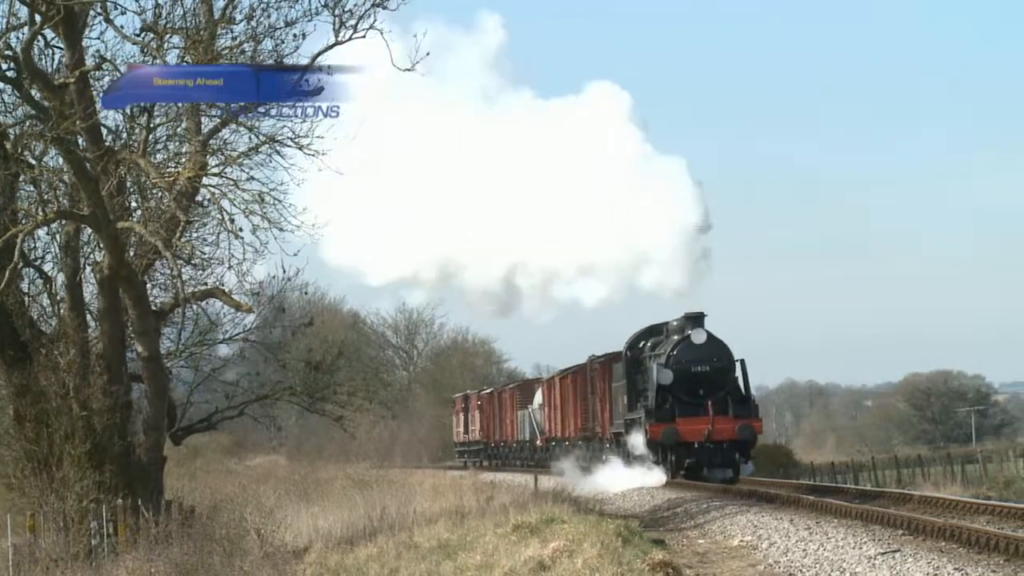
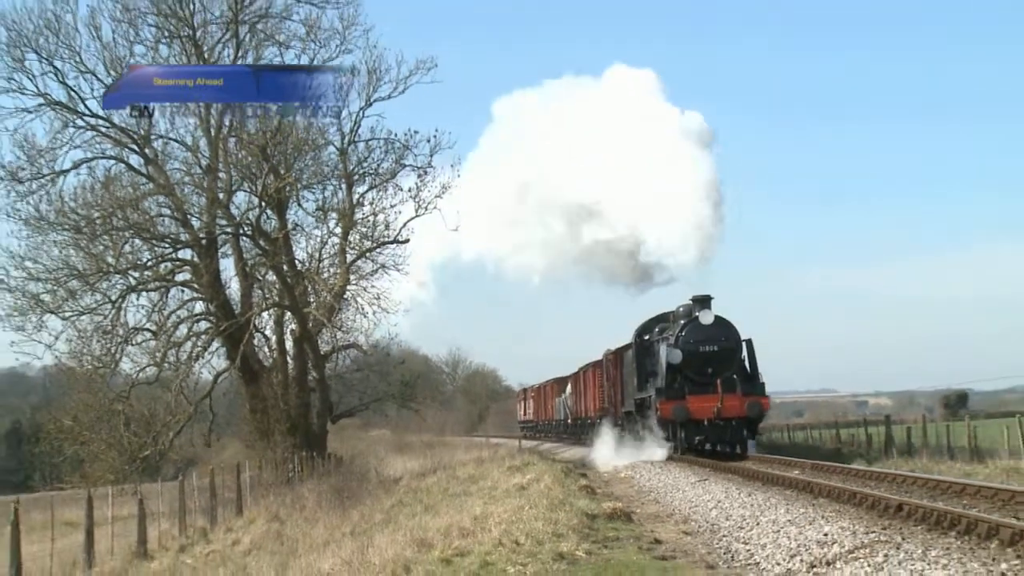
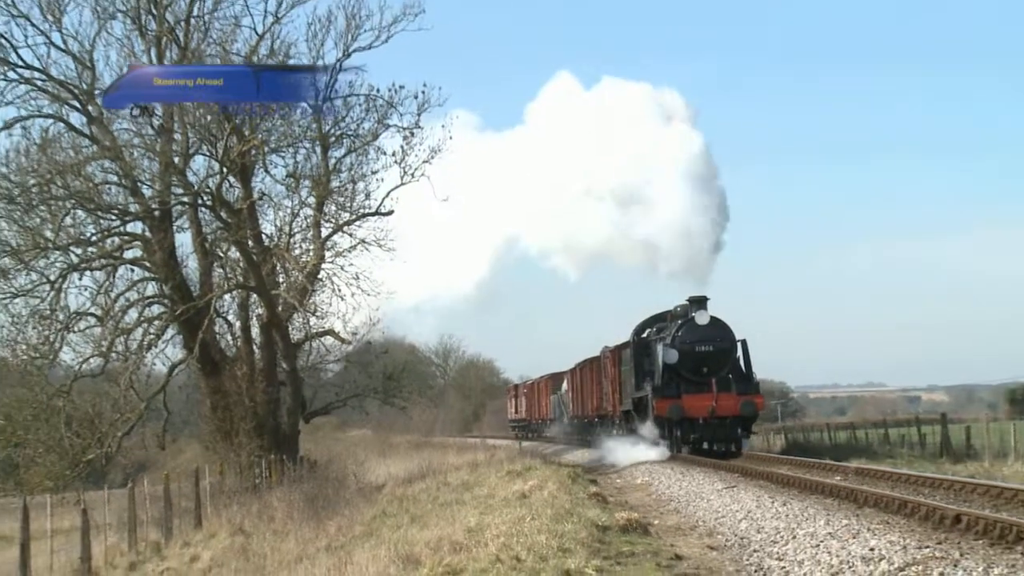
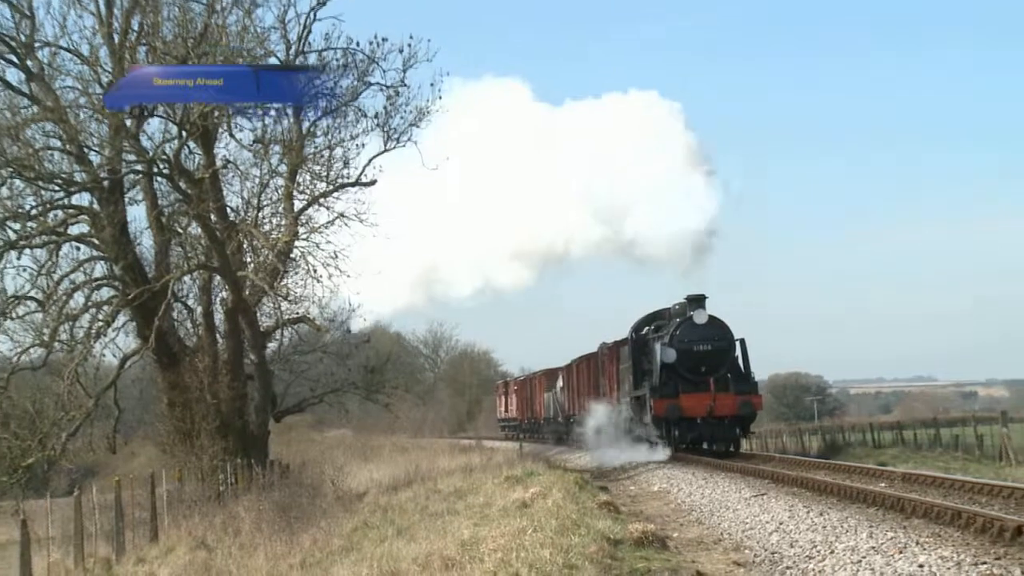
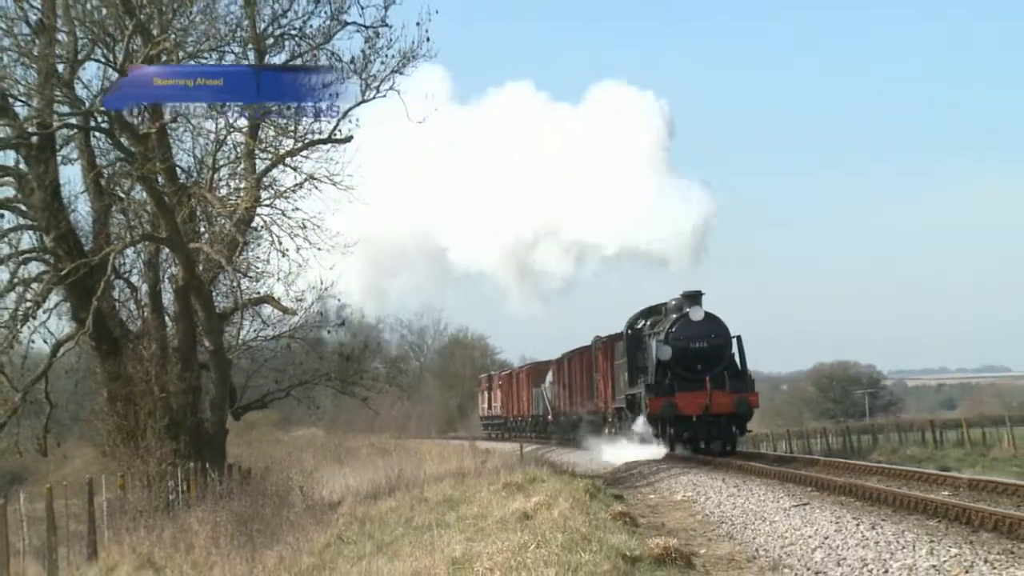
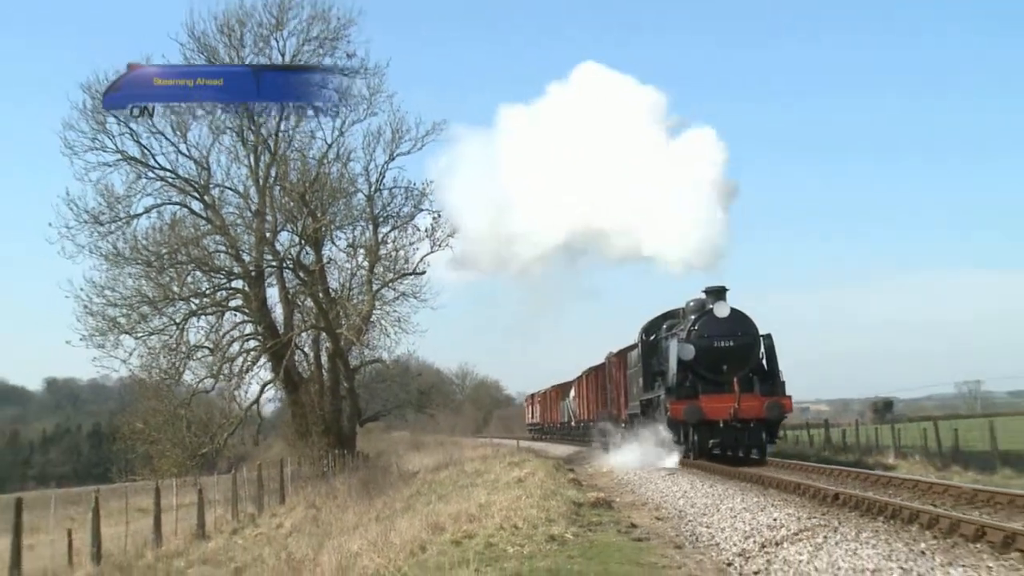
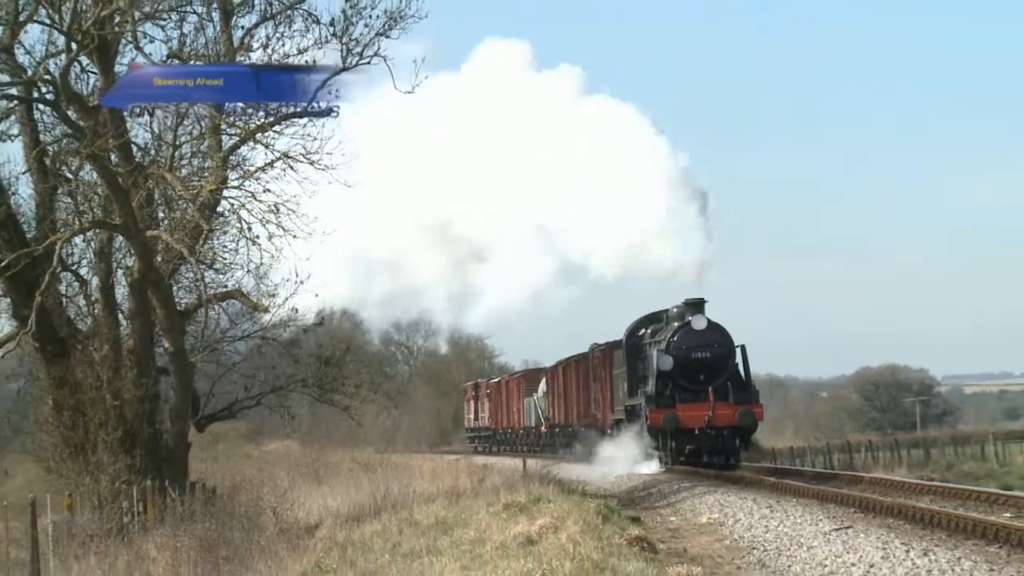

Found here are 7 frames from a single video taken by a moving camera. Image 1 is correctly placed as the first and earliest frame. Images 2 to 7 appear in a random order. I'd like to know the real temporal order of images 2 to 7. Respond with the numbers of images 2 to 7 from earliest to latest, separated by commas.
7, 5, 4, 3, 2, 6
